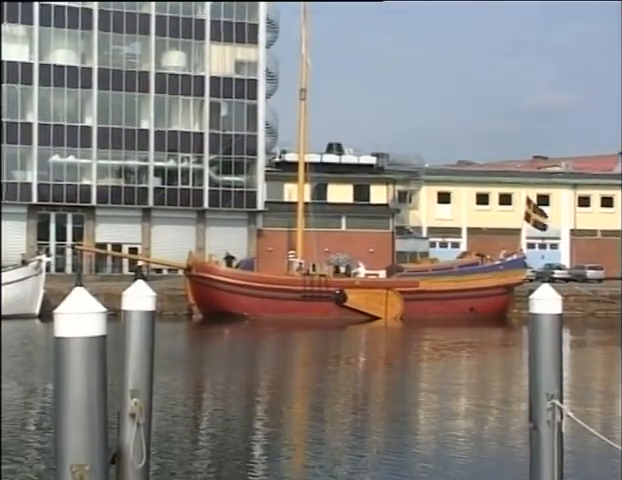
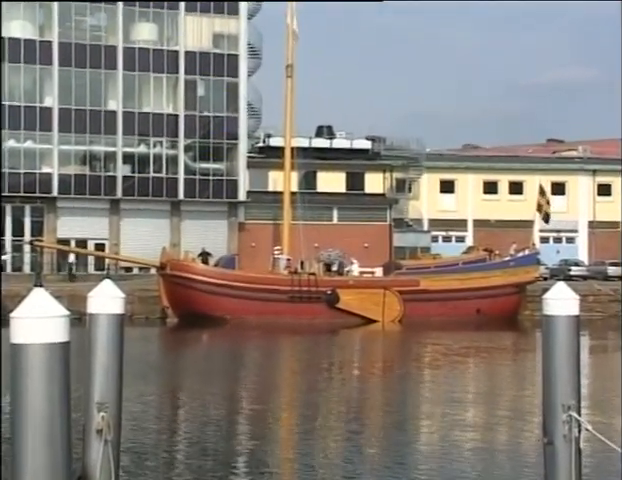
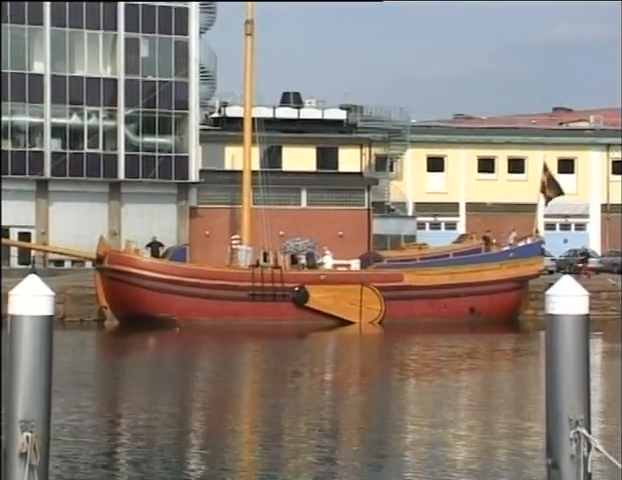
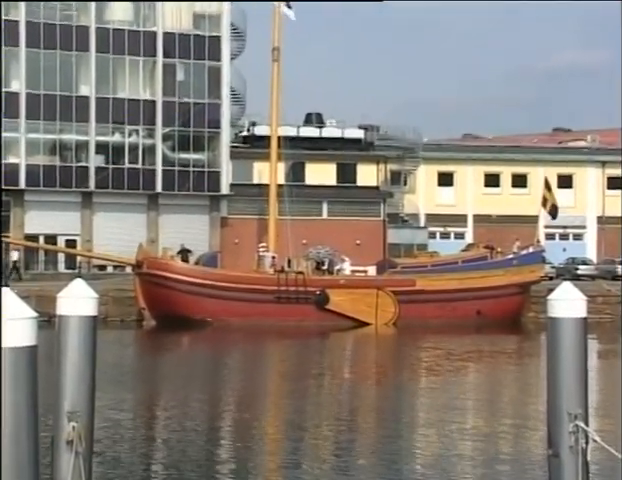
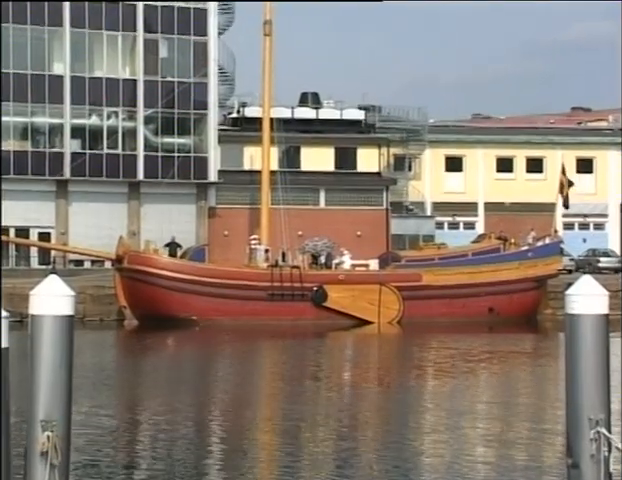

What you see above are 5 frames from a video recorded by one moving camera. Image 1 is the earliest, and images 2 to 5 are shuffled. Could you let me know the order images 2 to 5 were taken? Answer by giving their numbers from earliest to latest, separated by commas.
2, 4, 5, 3
